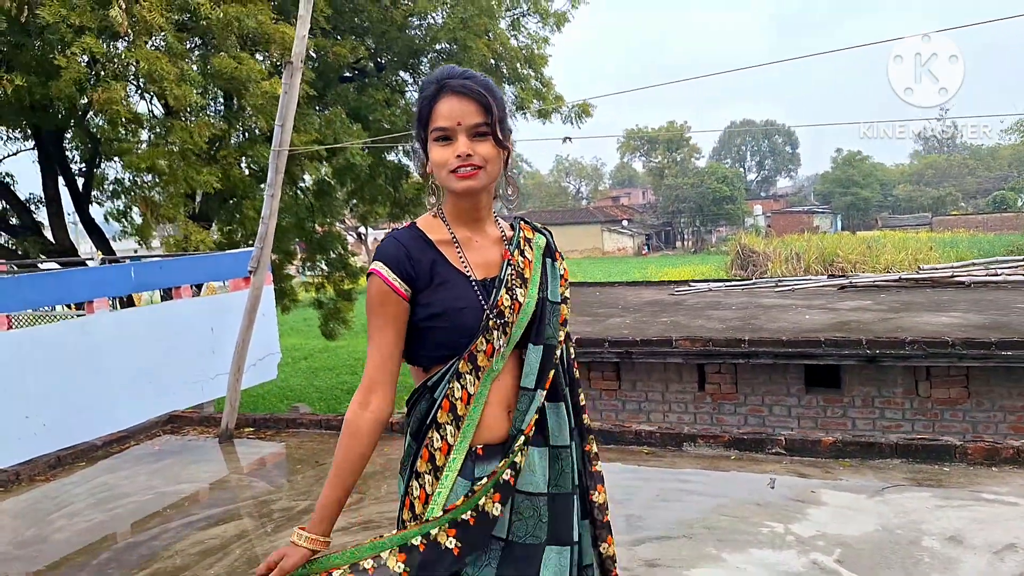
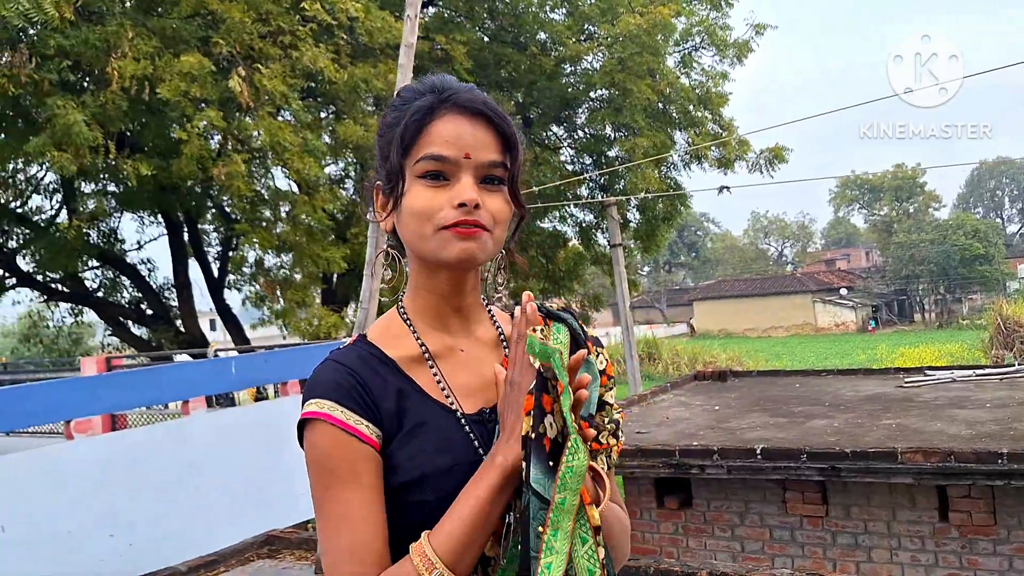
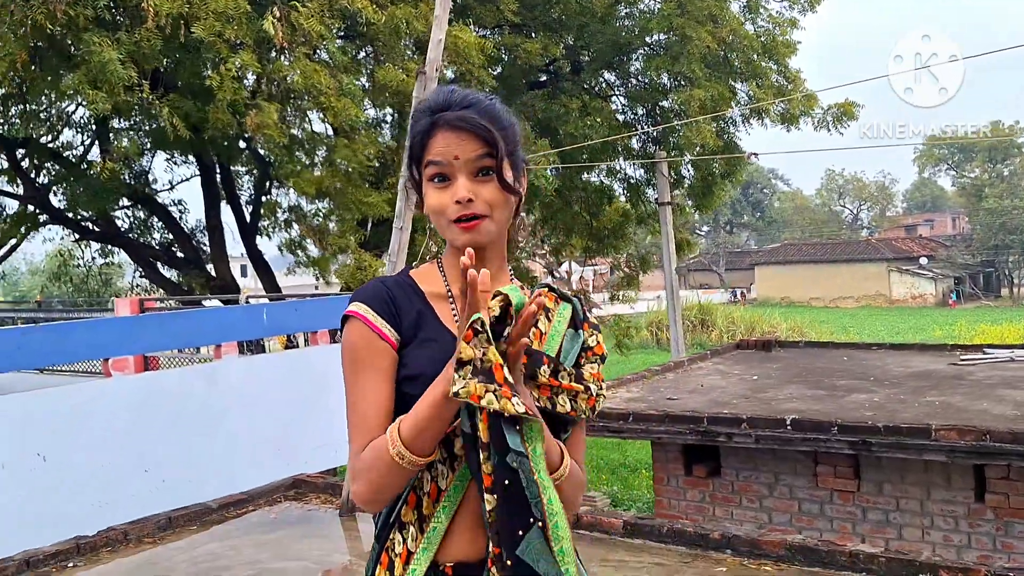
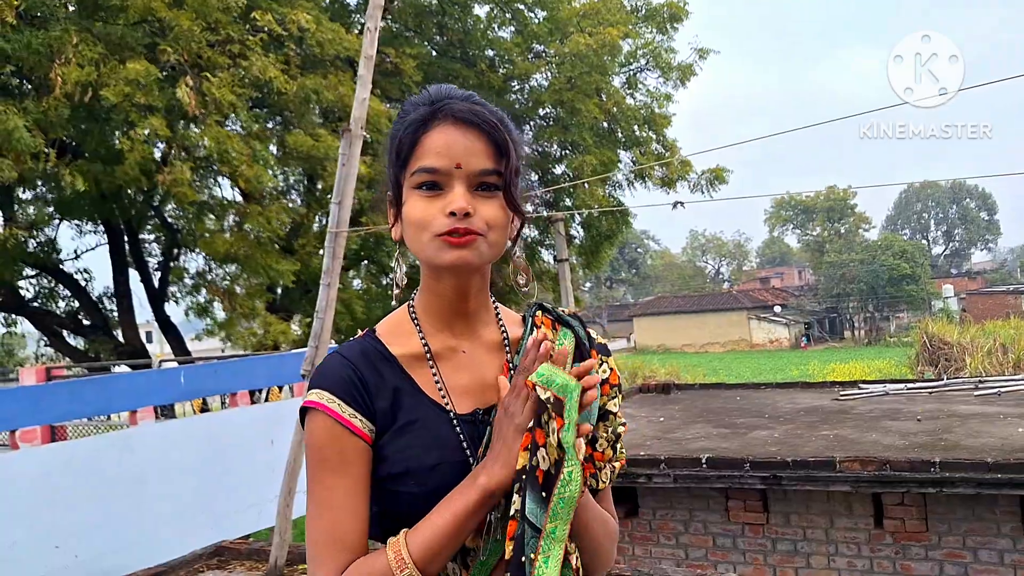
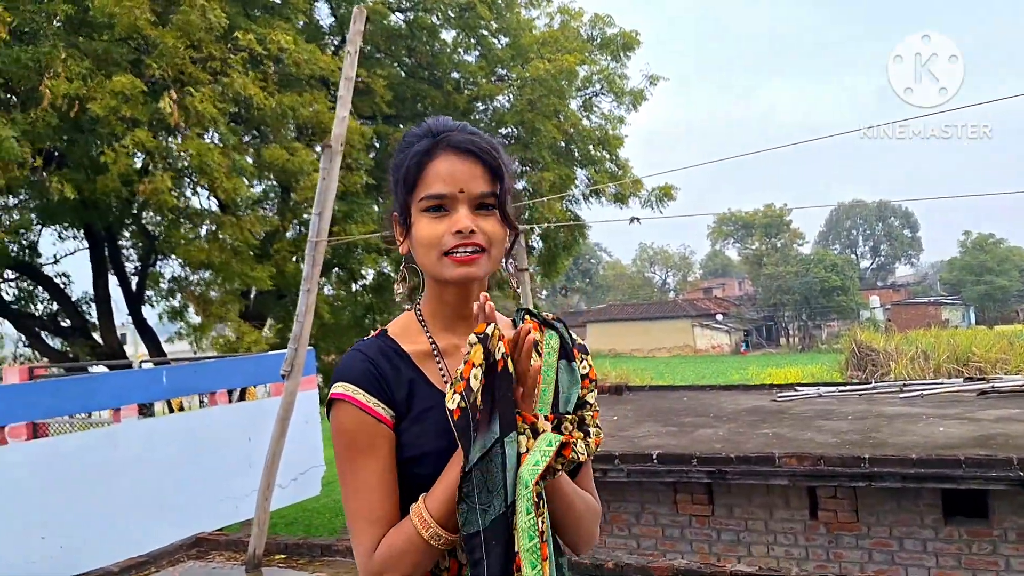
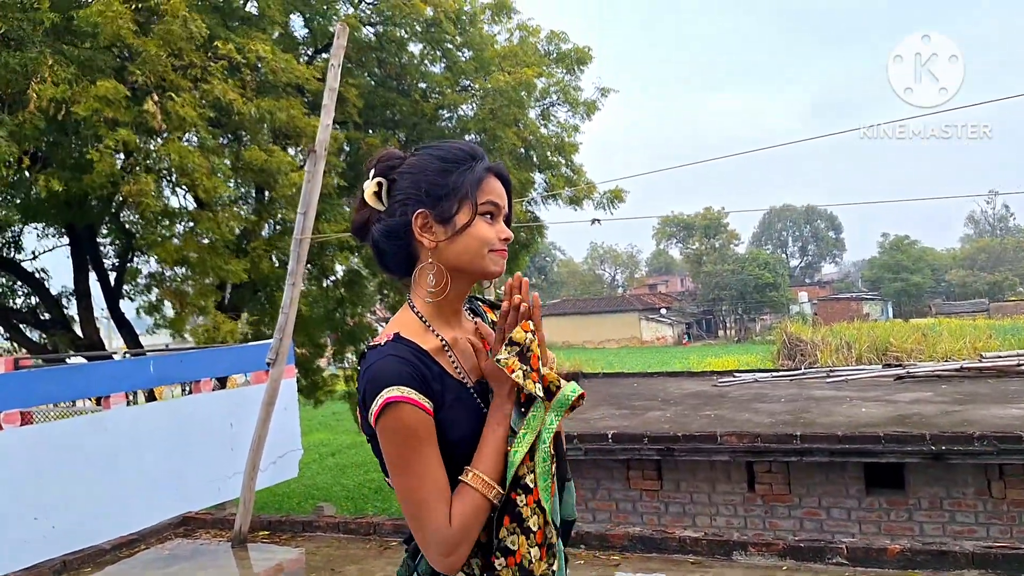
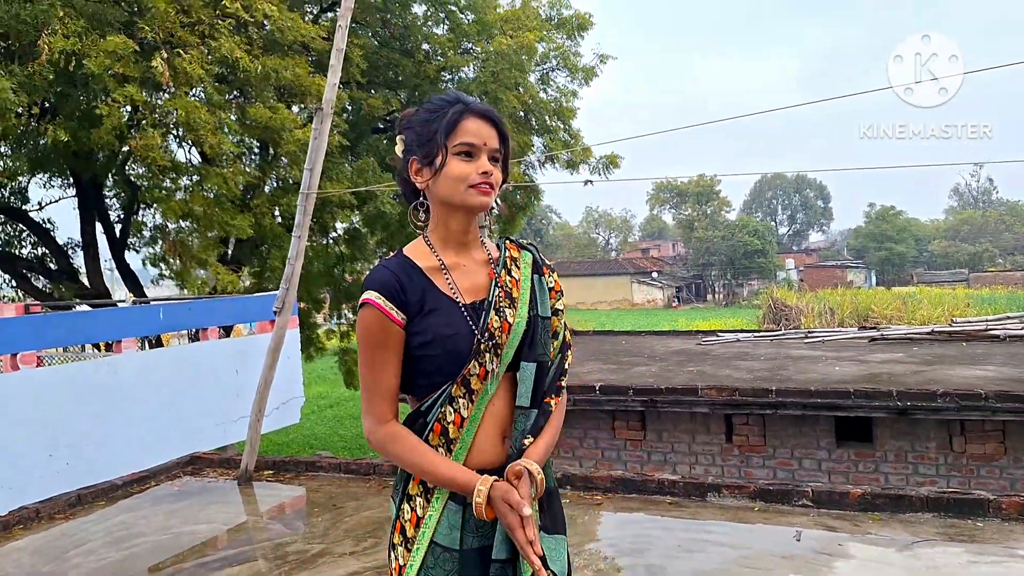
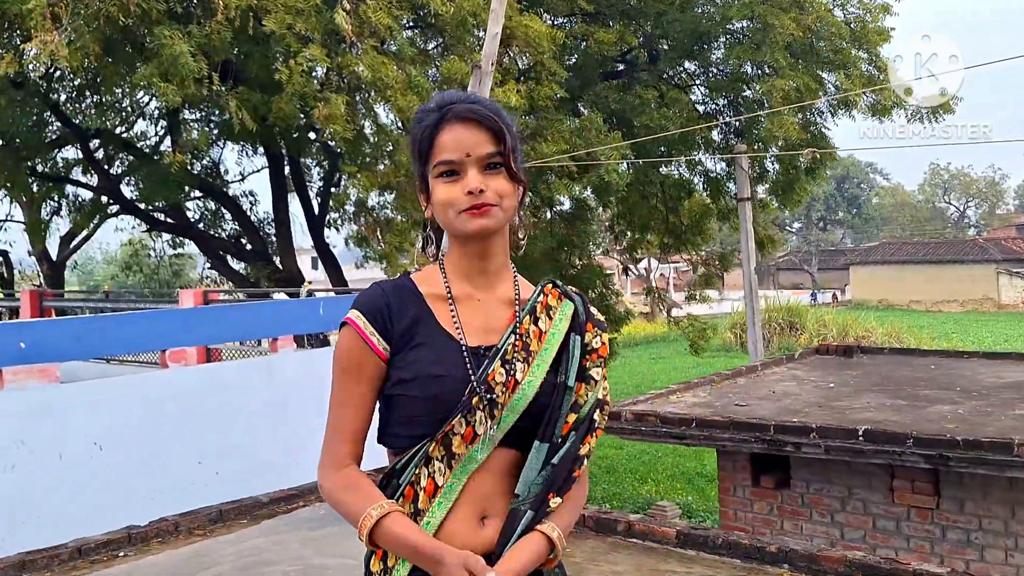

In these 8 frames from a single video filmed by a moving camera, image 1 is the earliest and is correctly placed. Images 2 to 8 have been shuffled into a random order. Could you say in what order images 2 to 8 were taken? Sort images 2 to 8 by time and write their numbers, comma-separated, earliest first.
7, 6, 5, 4, 2, 3, 8
